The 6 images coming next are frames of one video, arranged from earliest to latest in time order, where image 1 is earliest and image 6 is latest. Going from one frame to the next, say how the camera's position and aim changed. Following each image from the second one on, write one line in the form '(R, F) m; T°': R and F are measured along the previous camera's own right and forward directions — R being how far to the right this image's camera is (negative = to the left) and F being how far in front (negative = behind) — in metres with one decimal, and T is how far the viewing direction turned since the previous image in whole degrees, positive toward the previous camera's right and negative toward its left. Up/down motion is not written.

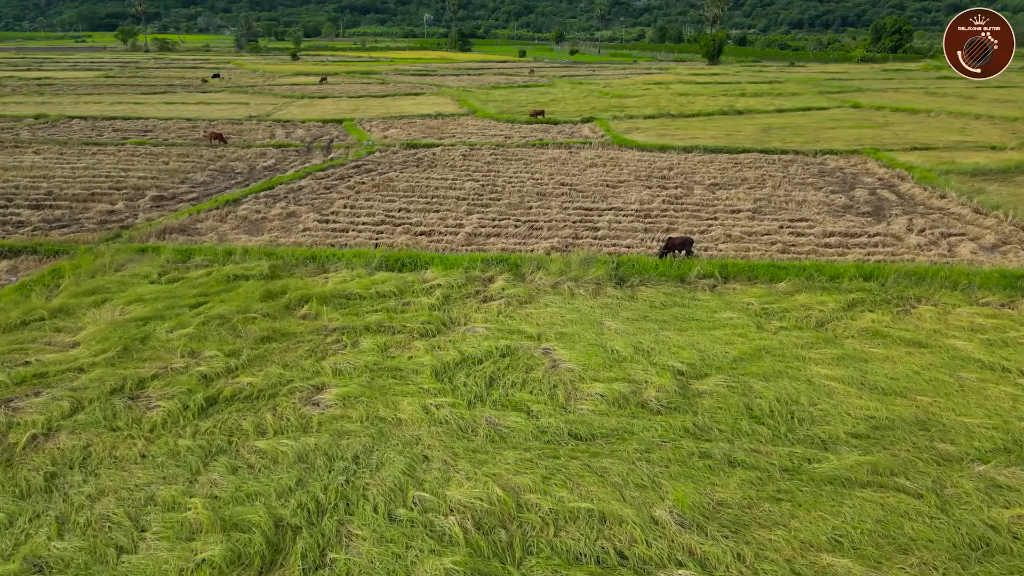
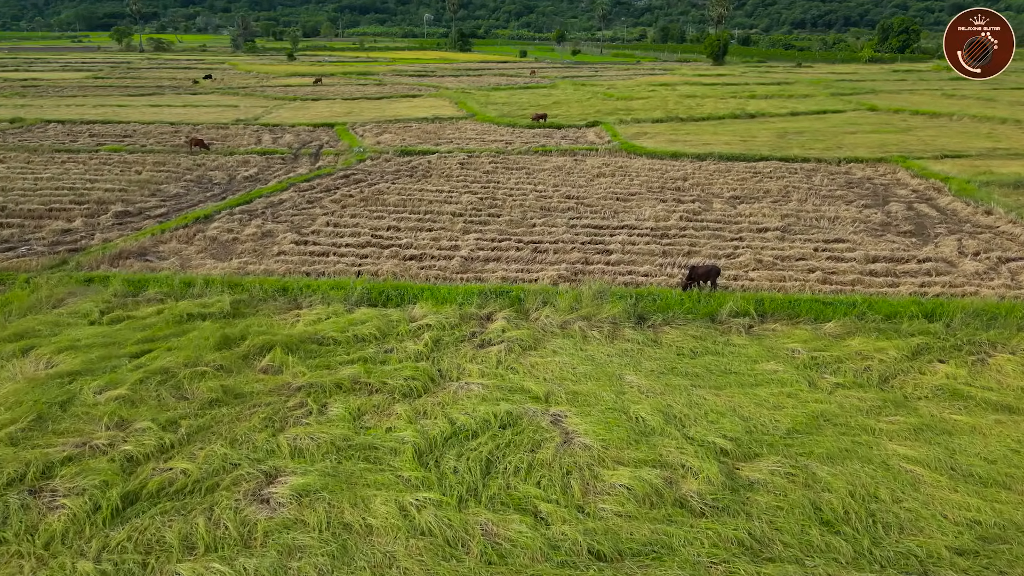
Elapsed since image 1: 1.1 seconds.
(0.0, +1.4) m; 0°
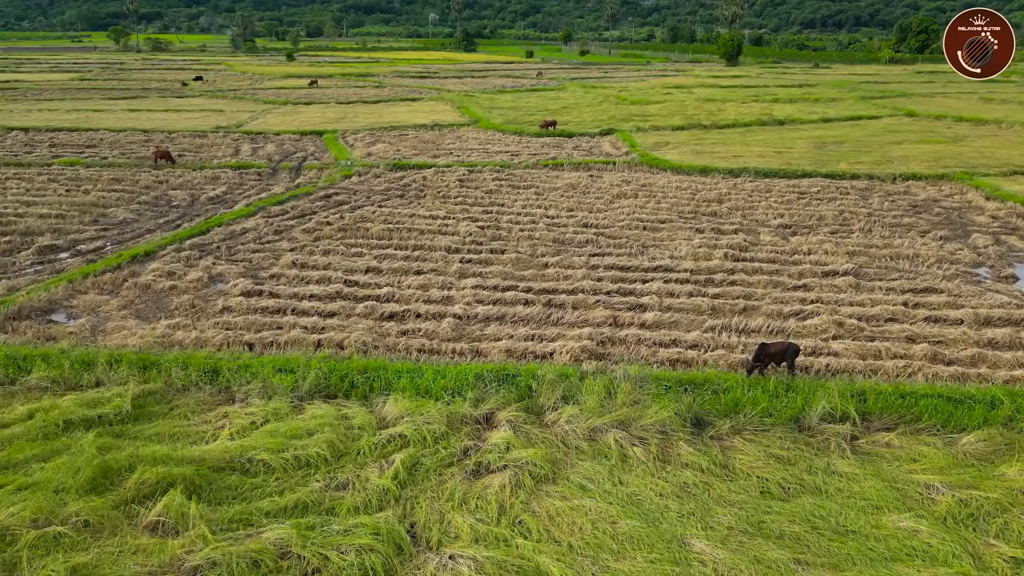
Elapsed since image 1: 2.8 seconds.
(0.0, +2.3) m; 0°
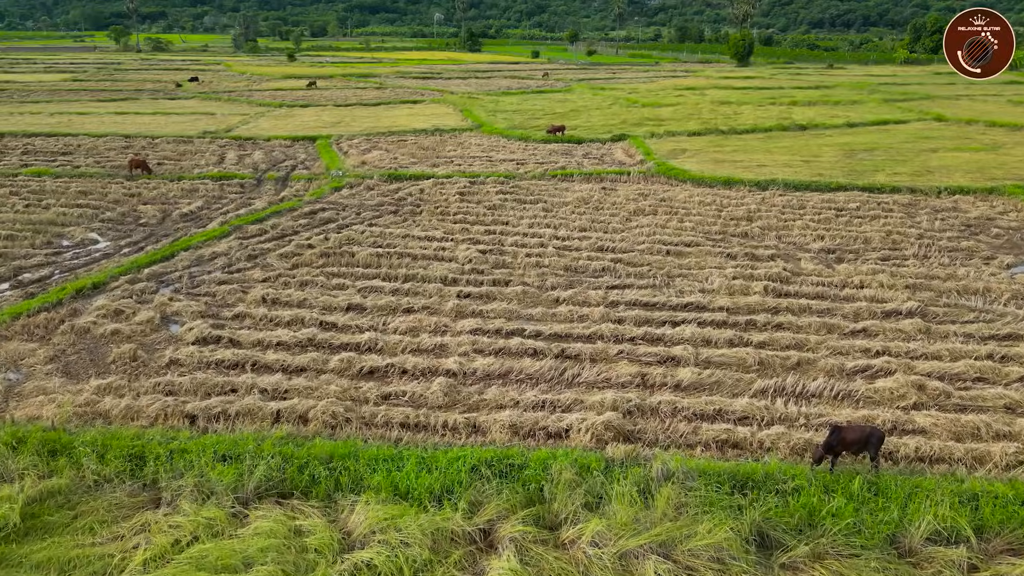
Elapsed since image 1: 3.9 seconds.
(0.0, +1.4) m; 0°
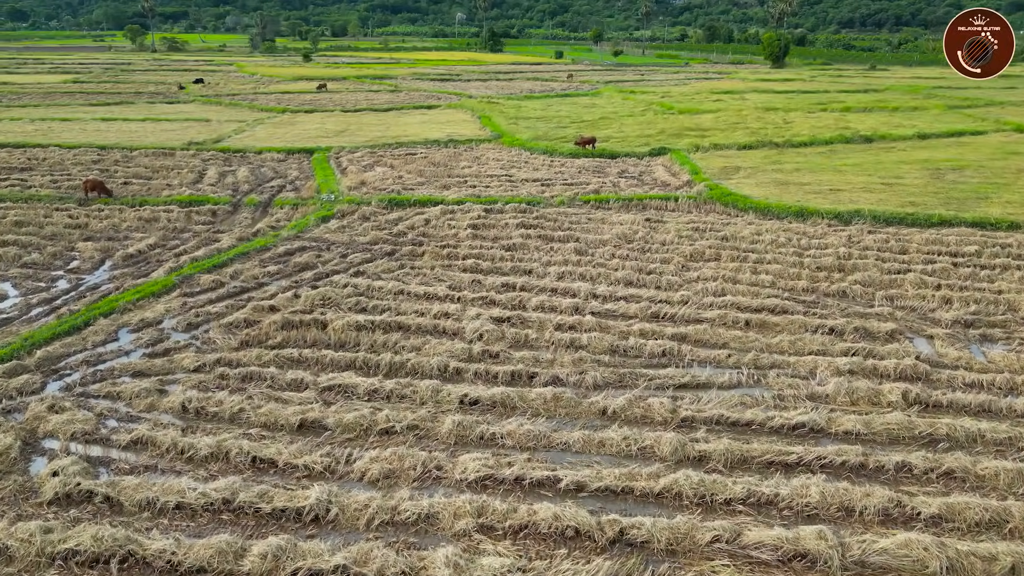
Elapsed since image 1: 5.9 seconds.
(-0.1, +2.7) m; -2°
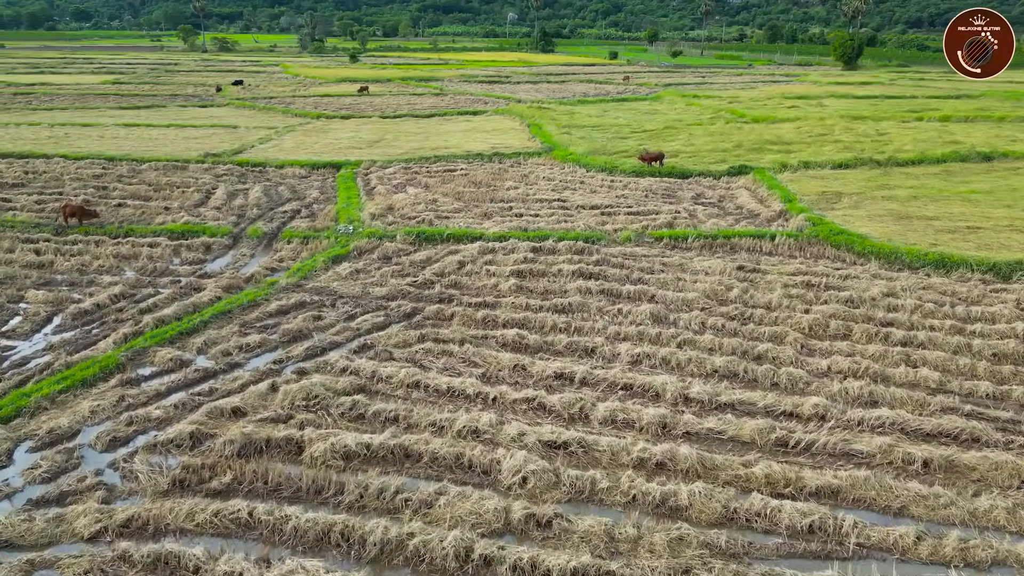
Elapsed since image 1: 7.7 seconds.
(-0.2, +2.5) m; -4°
